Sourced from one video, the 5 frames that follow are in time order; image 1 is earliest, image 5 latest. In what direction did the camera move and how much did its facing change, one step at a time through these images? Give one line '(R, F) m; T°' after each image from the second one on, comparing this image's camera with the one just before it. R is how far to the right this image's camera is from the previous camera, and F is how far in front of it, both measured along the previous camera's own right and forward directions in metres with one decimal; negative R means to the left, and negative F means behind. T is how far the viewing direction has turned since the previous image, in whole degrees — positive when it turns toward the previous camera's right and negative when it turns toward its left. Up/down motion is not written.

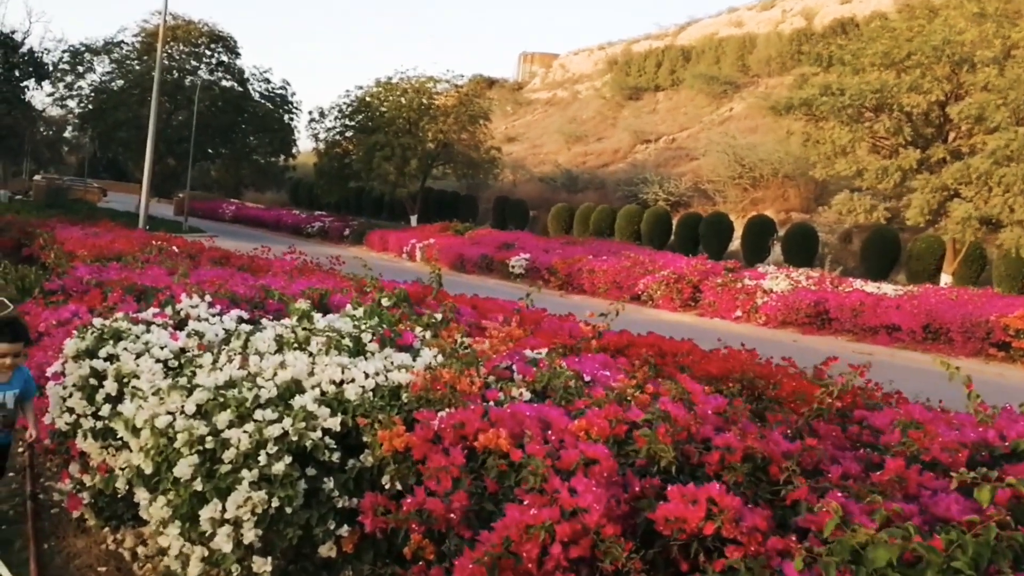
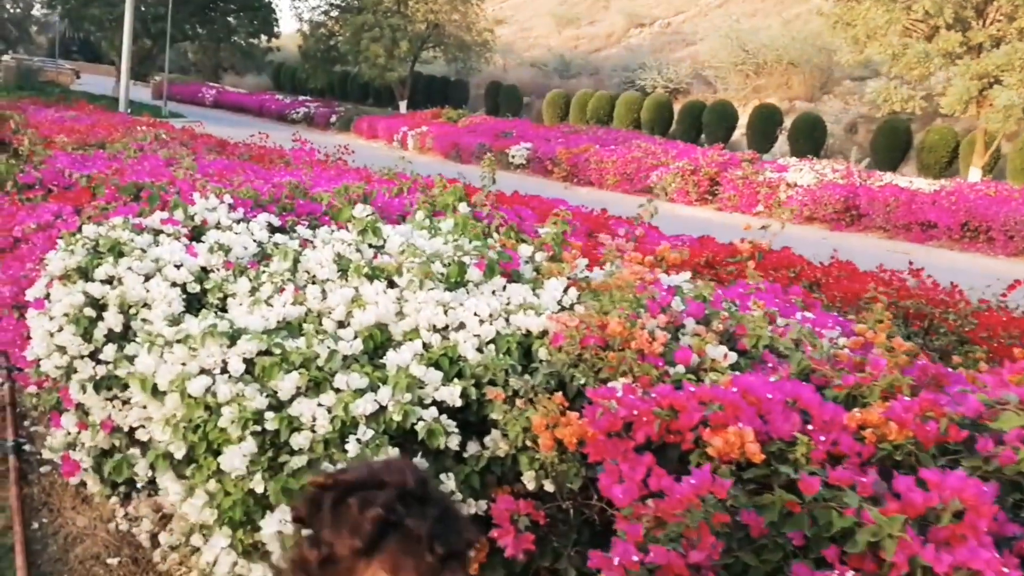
(-0.6, +1.2) m; +1°
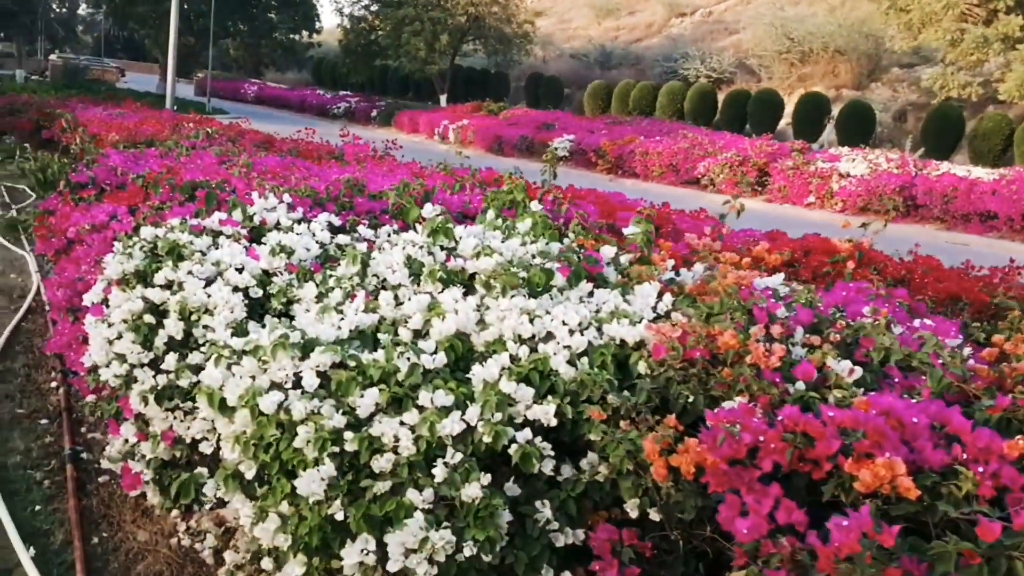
(-0.2, +0.2) m; -2°
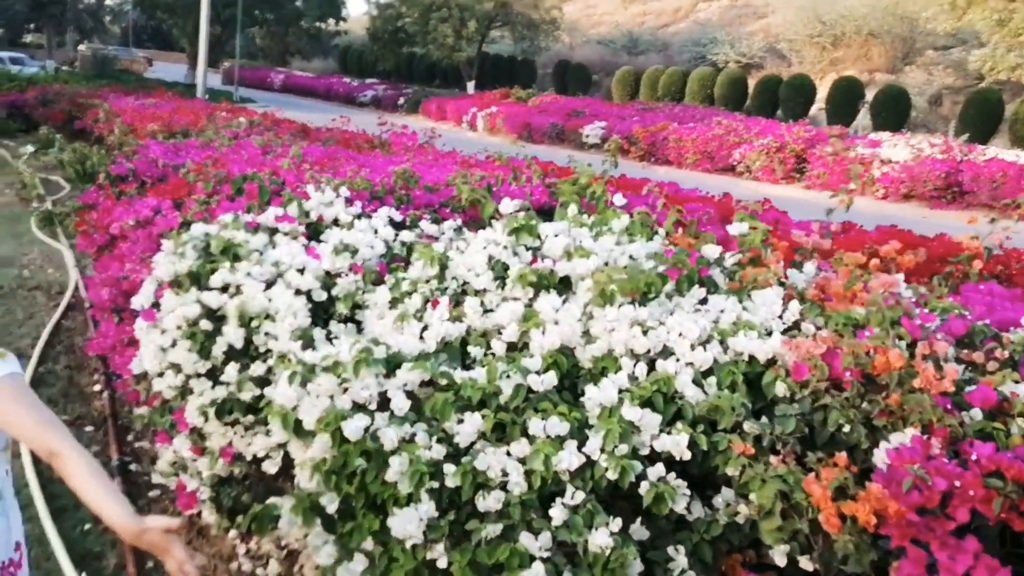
(-0.2, +0.3) m; -1°
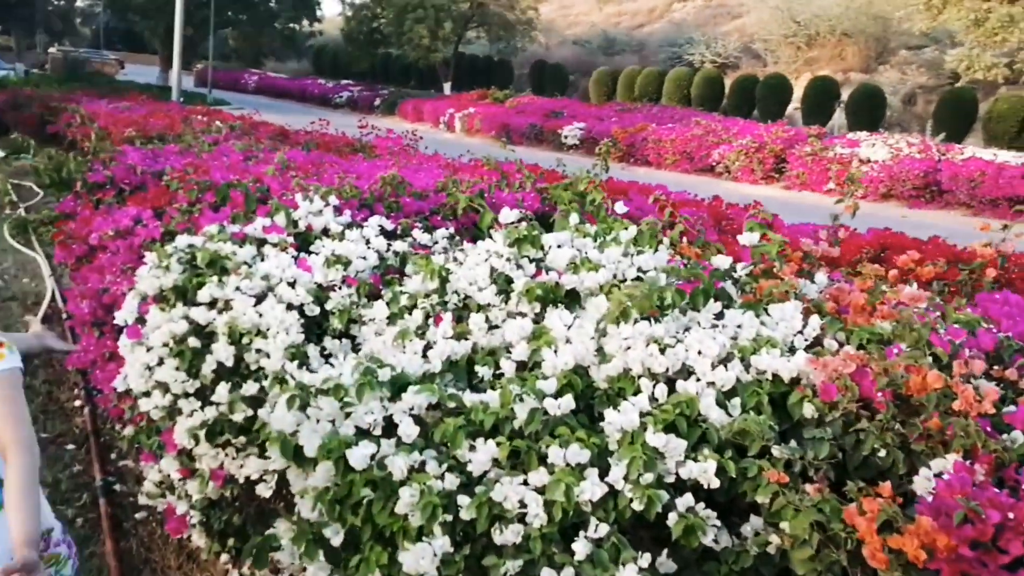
(-0.1, +0.1) m; +1°
